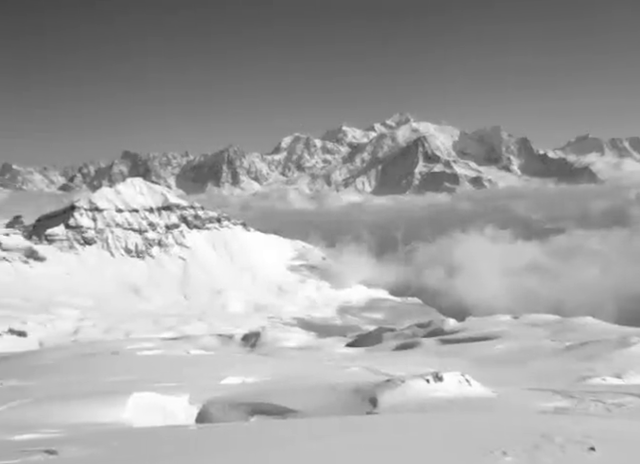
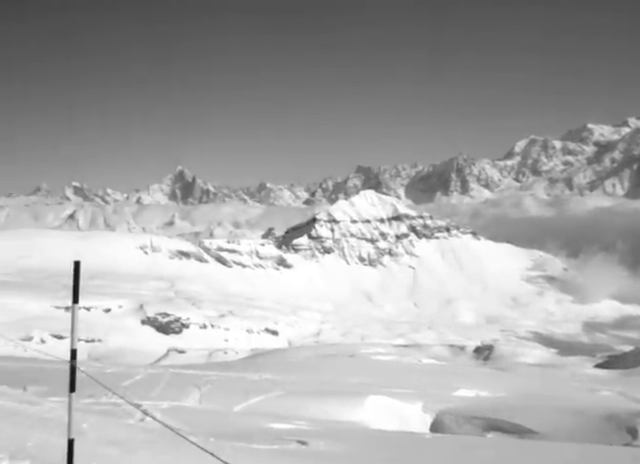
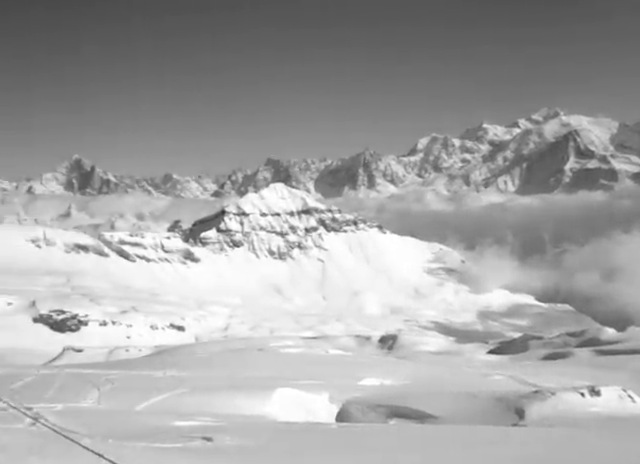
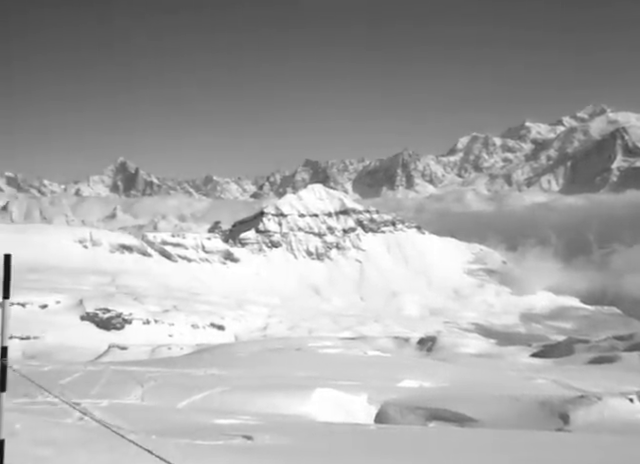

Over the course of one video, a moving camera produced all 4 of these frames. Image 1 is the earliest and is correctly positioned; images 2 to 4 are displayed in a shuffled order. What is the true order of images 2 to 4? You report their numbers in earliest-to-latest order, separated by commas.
3, 4, 2
